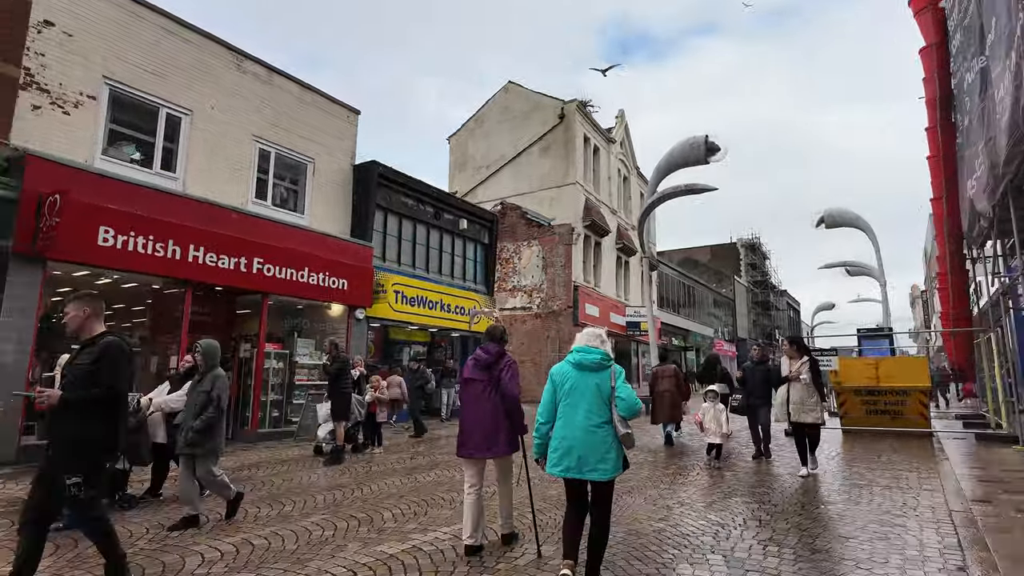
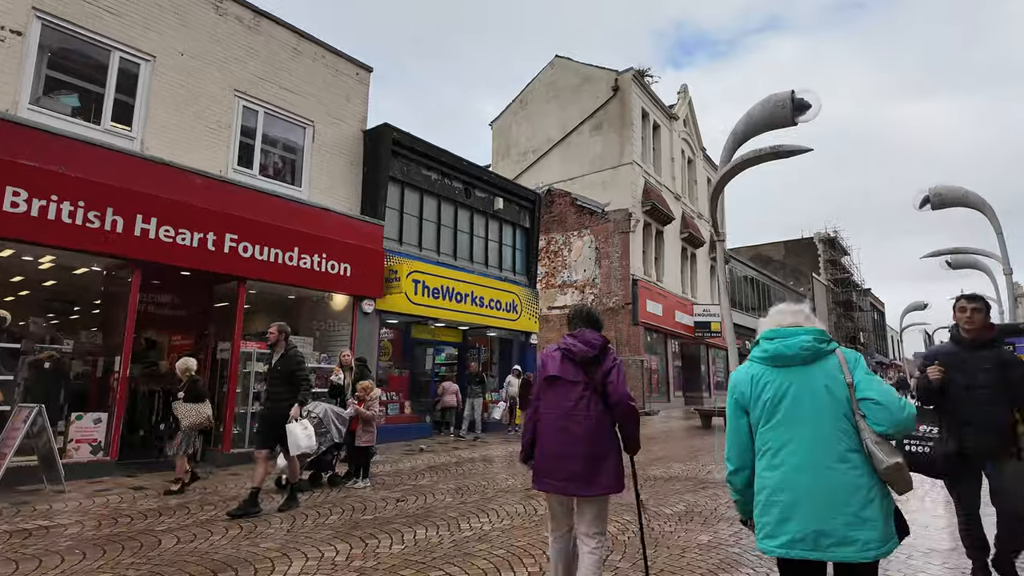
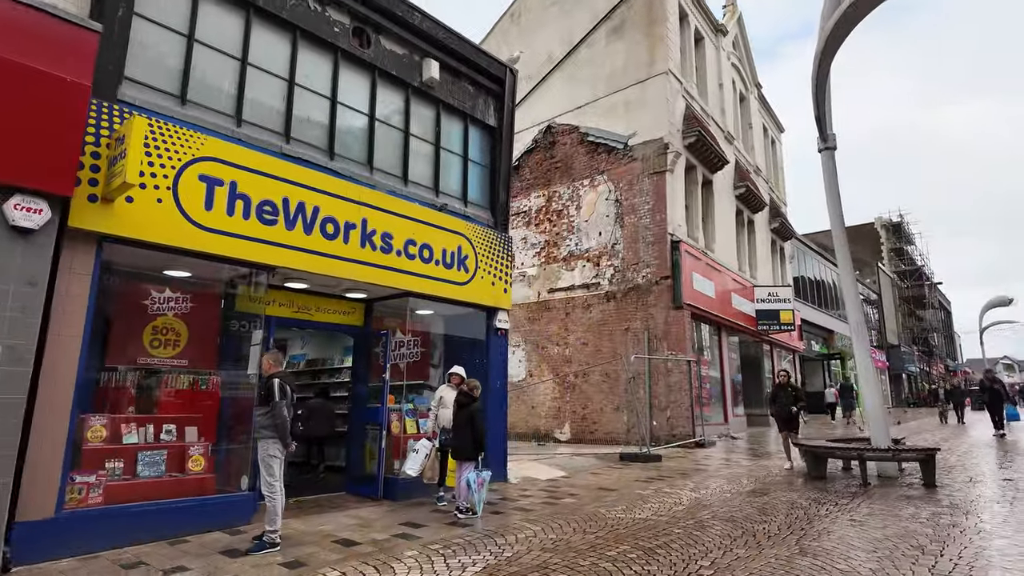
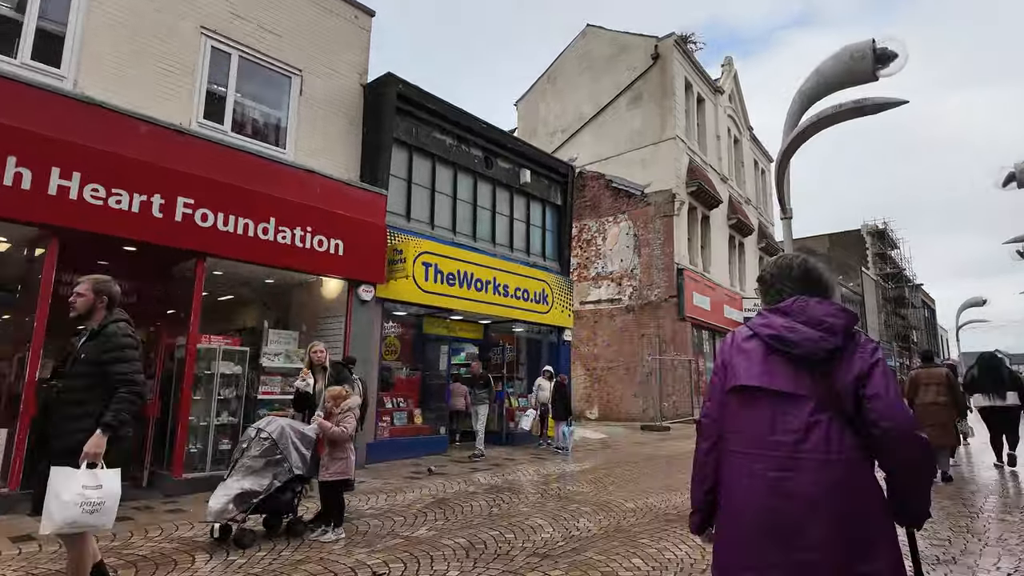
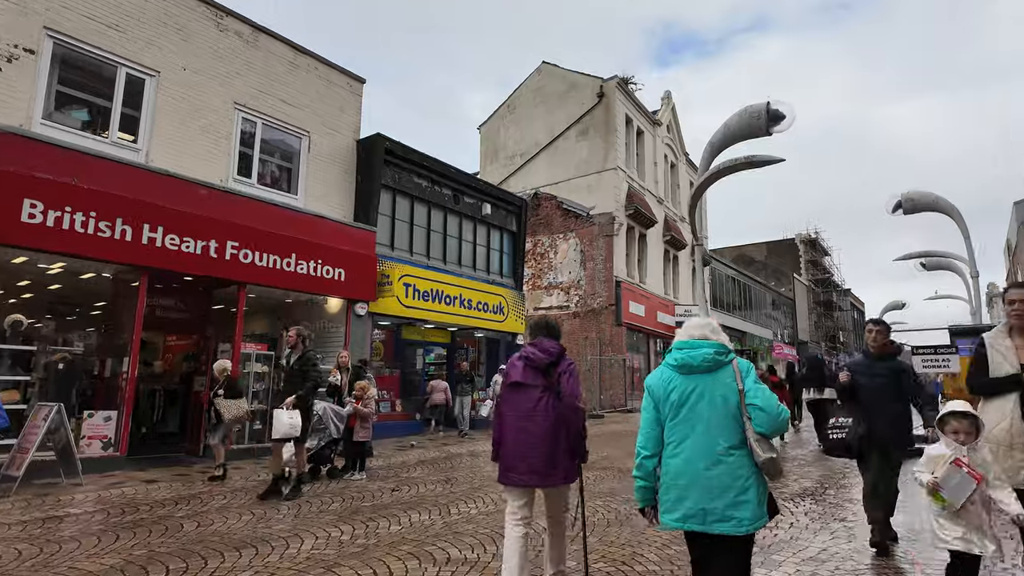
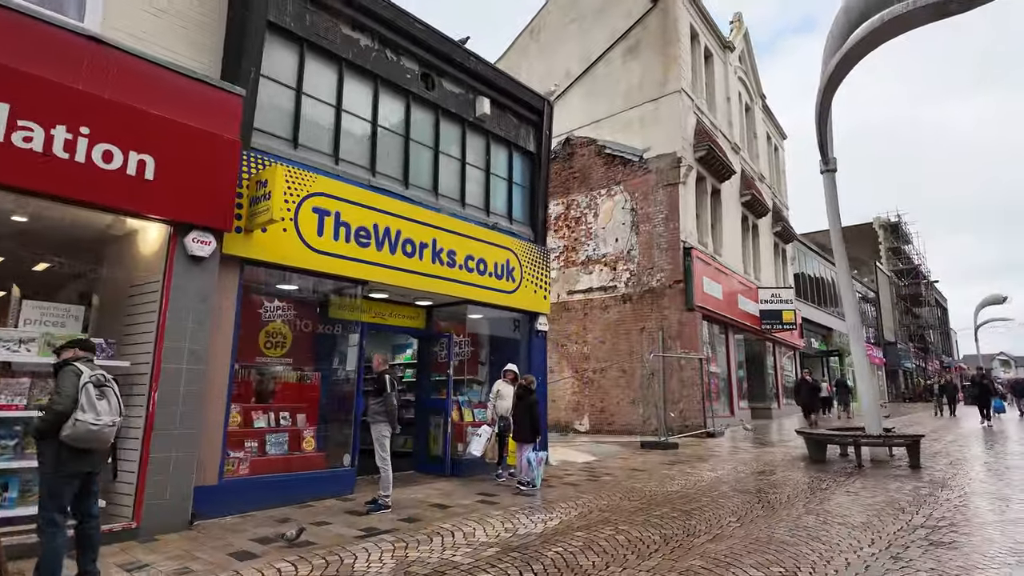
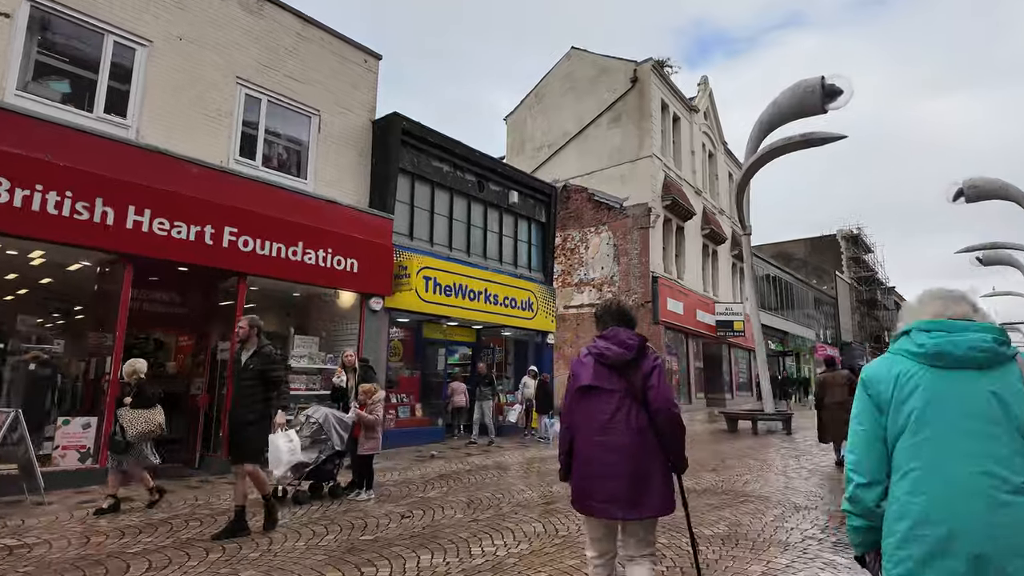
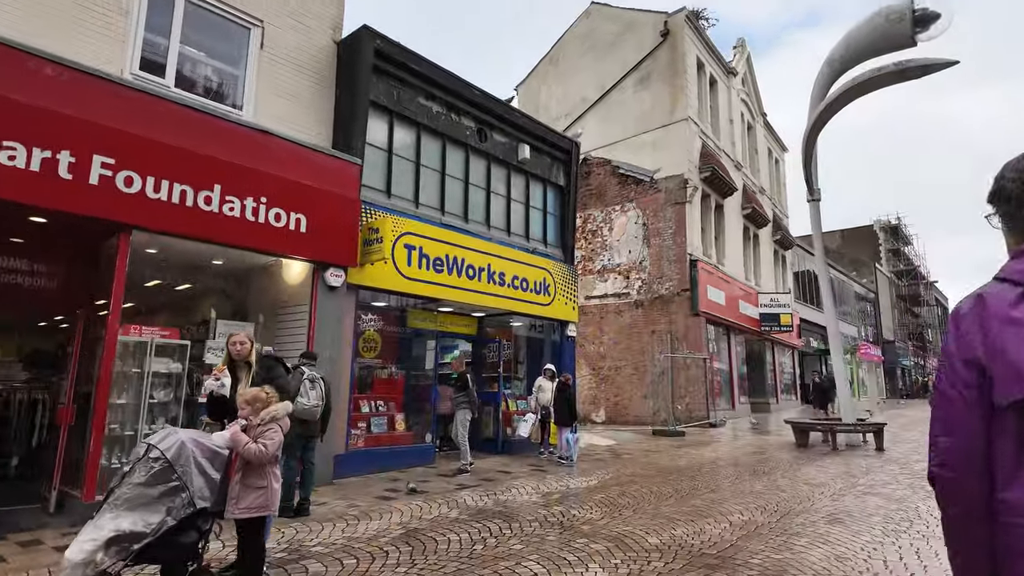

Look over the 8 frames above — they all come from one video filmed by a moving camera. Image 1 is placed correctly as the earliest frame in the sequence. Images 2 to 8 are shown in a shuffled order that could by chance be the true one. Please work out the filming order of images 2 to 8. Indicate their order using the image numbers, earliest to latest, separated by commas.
5, 2, 7, 4, 8, 6, 3
